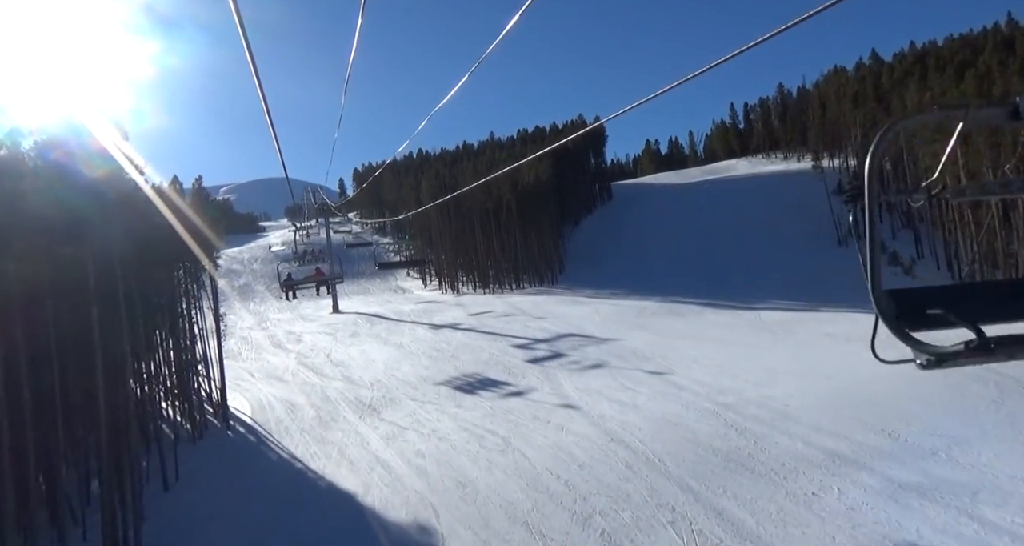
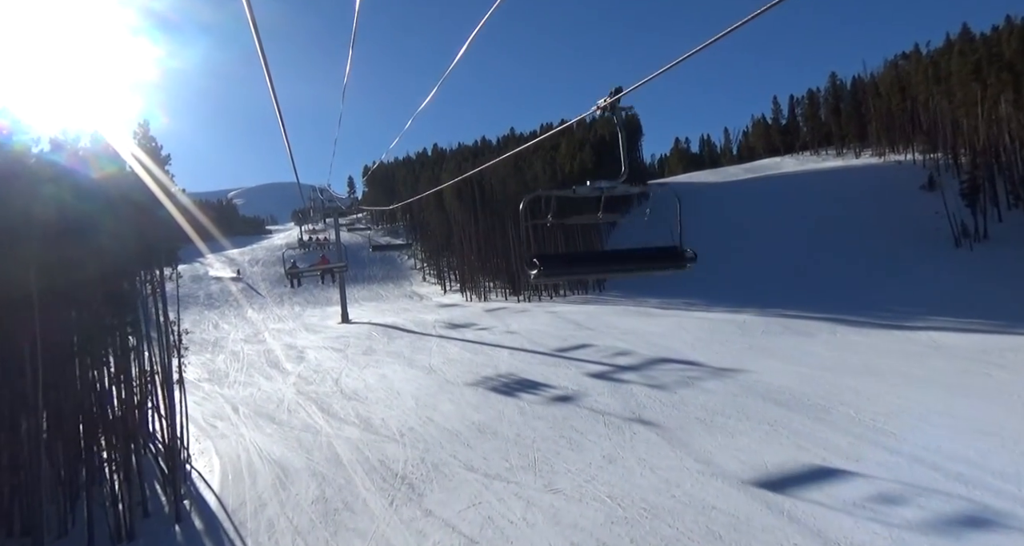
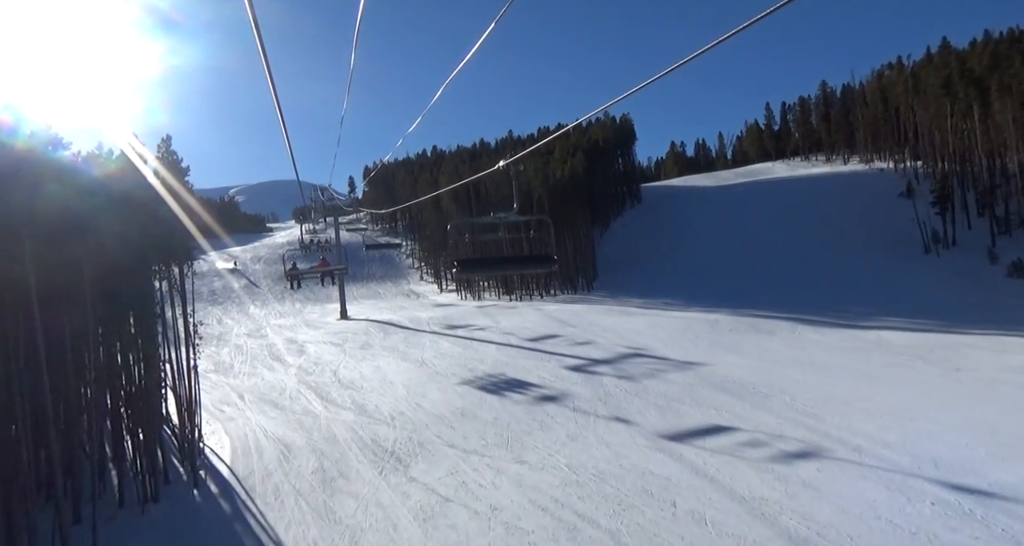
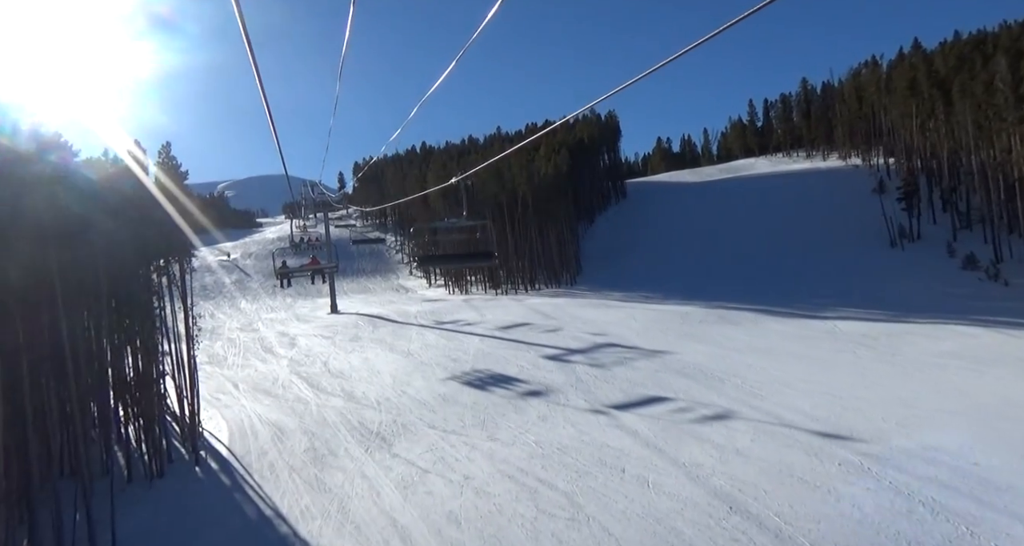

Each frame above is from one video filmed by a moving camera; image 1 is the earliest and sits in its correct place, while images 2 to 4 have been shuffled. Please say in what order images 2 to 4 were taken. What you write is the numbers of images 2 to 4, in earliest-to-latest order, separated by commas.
4, 3, 2
